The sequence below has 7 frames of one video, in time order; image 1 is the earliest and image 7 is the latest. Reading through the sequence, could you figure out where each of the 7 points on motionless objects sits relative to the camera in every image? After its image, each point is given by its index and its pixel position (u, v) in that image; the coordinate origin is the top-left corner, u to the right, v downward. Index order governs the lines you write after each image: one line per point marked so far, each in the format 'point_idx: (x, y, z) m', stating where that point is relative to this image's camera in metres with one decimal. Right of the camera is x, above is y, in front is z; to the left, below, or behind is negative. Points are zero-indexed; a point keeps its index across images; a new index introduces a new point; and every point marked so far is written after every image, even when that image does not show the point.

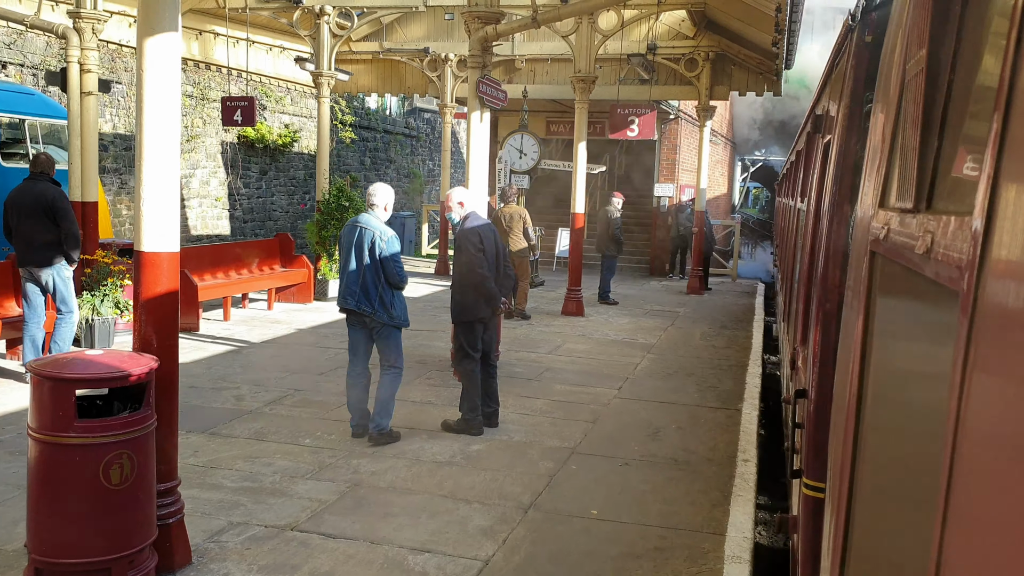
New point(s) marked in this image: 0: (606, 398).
0: (+0.8, -0.9, +7.6) m
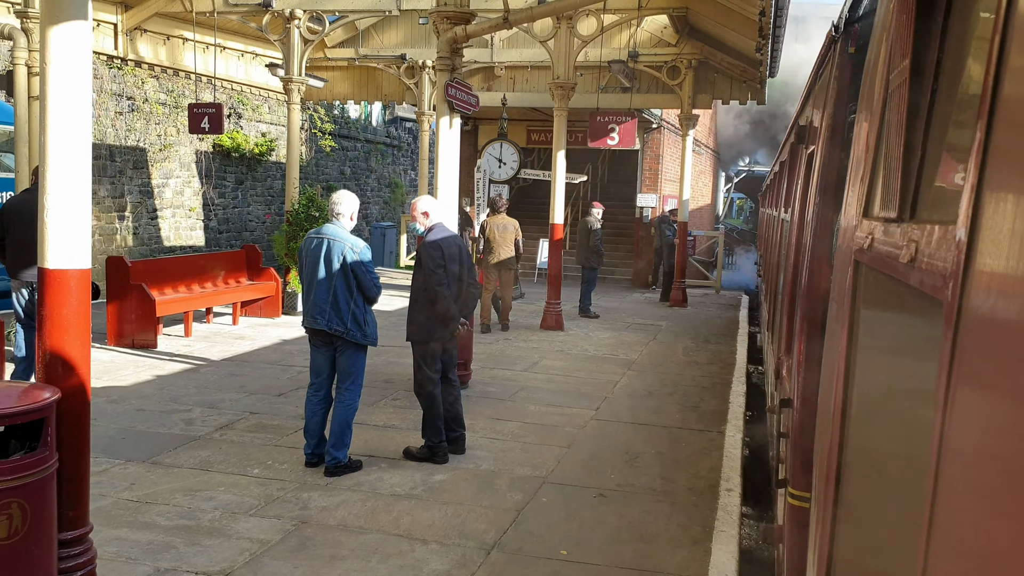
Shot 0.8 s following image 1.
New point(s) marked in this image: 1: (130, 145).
0: (+0.5, -1.0, +7.1) m
1: (-8.1, +3.1, +19.9) m
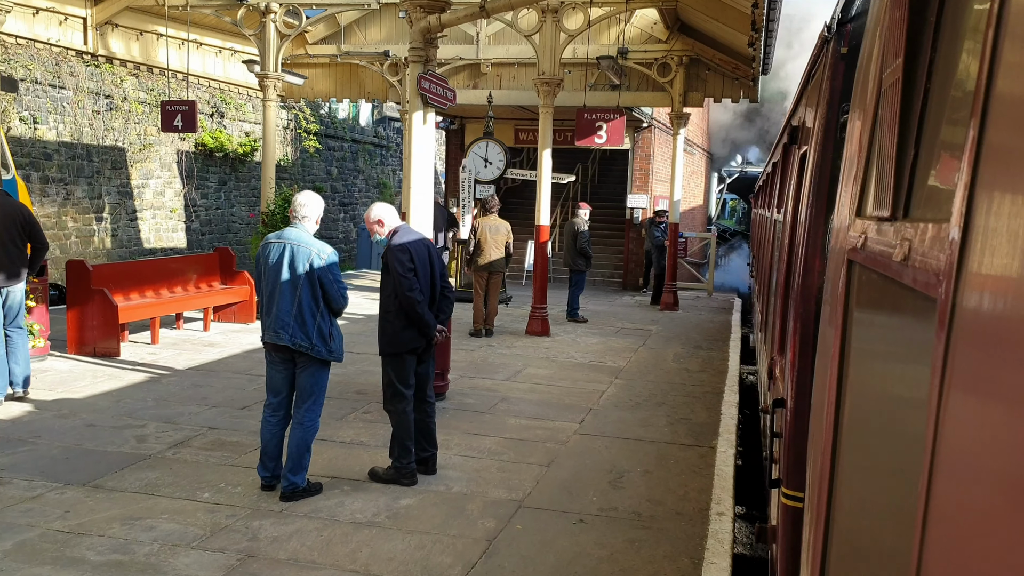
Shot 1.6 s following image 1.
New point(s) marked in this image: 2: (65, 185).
0: (+0.4, -1.1, +6.7) m
1: (-8.4, +3.0, +19.4) m
2: (-8.7, +2.0, +18.2) m
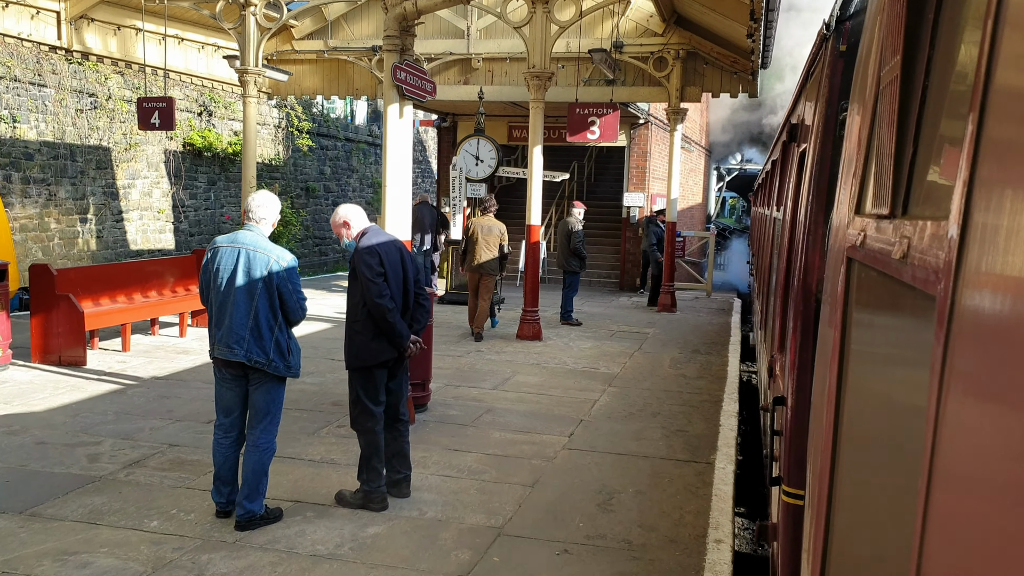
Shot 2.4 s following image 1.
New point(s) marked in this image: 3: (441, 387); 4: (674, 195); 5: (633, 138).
0: (+0.3, -1.1, +6.3) m
1: (-8.5, +2.9, +19.0) m
2: (-8.9, +2.0, +17.8) m
3: (-0.6, -0.9, +8.1) m
4: (+2.8, +1.6, +16.2) m
5: (+2.6, +3.2, +19.7) m
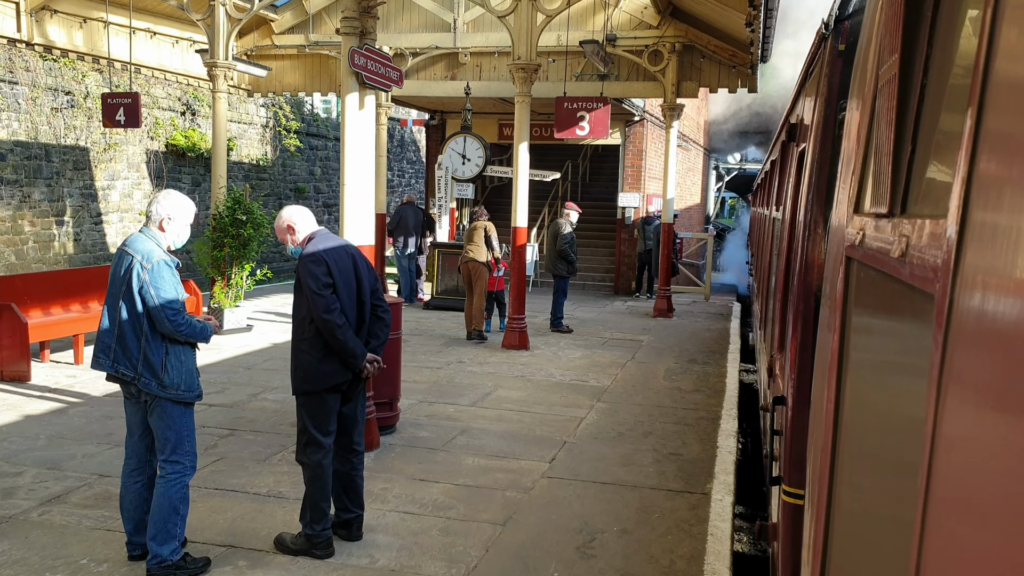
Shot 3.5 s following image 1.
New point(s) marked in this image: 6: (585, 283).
0: (+0.1, -1.1, +5.6) m
1: (-8.7, +2.9, +18.3) m
2: (-9.0, +1.9, +17.1) m
3: (-0.8, -0.9, +7.4) m
4: (+2.6, +1.6, +15.6) m
5: (+2.4, +3.1, +19.1) m
6: (+1.6, +0.1, +19.9) m
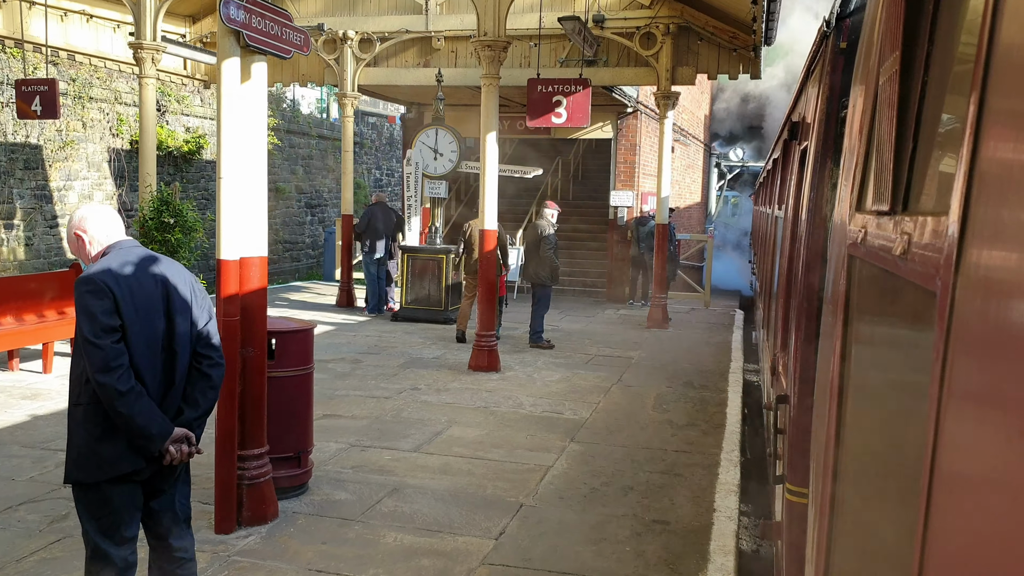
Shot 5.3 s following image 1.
0: (-0.2, -1.3, +4.3) m
1: (-9.0, +2.7, +17.0) m
2: (-9.3, +1.7, +15.8) m
3: (-1.1, -1.0, +6.1) m
4: (+2.3, +1.5, +14.2) m
5: (+2.1, +3.0, +17.7) m
6: (+1.3, 0.0, +18.5) m
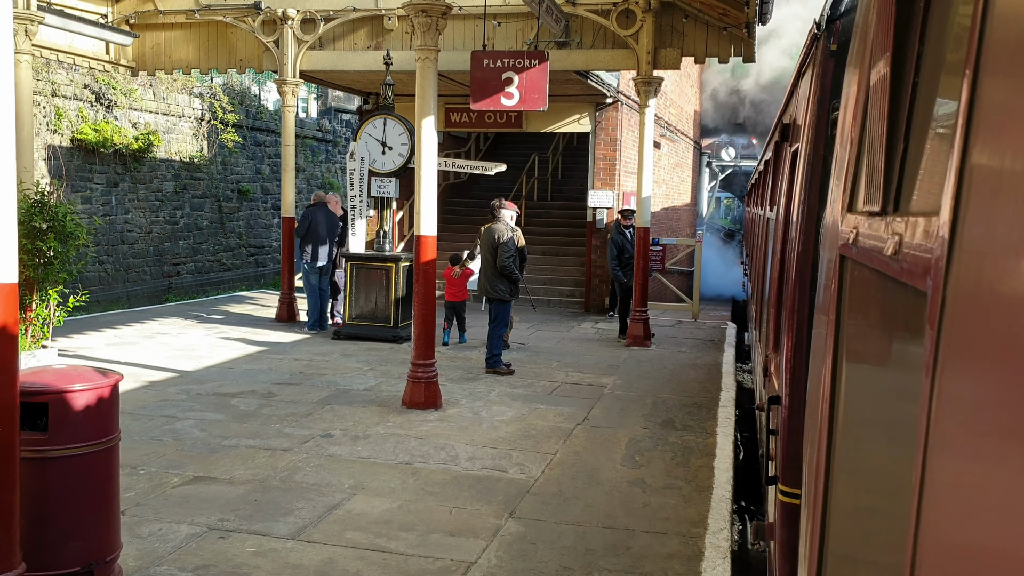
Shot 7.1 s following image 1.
0: (-0.6, -1.4, +2.7) m
1: (-9.5, +2.5, +15.4) m
2: (-9.8, +1.5, +14.2) m
3: (-1.5, -1.2, +4.5) m
4: (+1.9, +1.3, +12.7) m
5: (+1.6, +2.9, +16.2) m
6: (+0.8, -0.2, +16.9) m
